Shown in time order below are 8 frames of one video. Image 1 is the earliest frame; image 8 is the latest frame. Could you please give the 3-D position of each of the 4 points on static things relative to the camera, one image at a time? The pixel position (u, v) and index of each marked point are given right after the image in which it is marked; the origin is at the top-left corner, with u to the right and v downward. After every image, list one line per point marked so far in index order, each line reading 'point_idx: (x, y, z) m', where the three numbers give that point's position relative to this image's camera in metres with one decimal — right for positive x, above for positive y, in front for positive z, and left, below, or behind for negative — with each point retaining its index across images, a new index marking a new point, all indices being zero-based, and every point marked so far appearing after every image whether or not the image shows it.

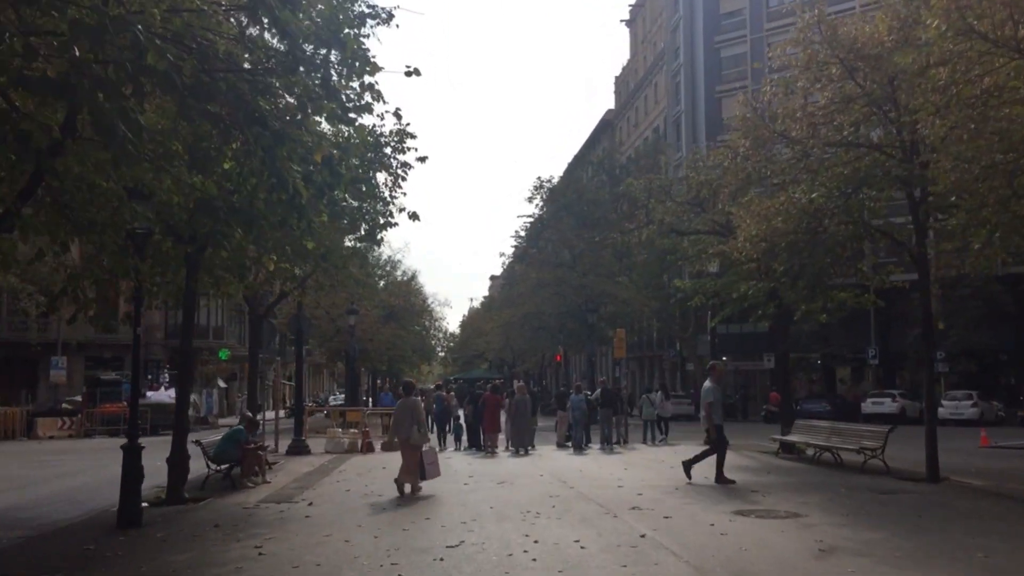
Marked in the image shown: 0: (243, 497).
0: (-5.0, -3.9, +16.8) m
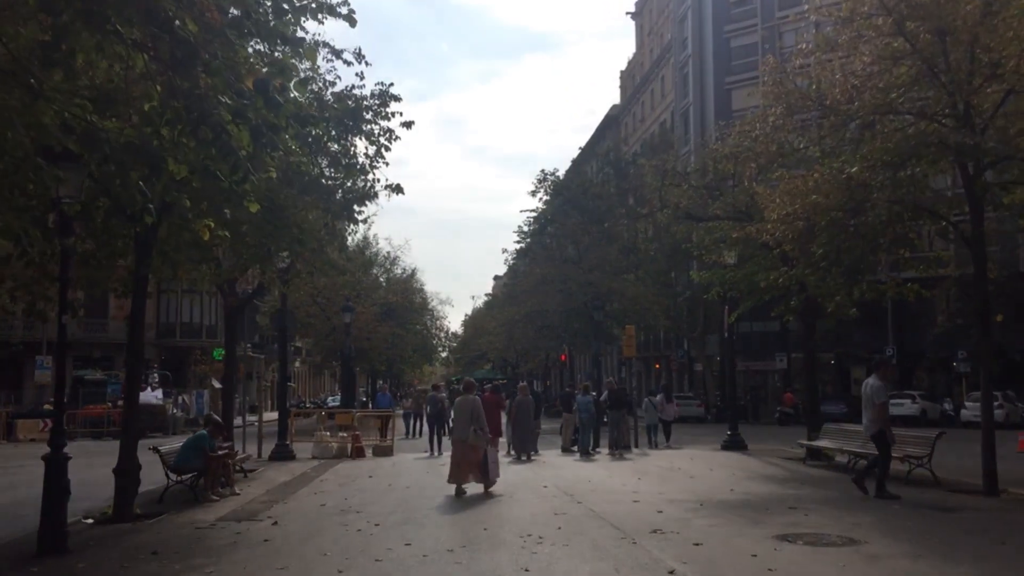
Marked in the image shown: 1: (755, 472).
0: (-5.0, -3.6, +14.7) m
1: (+5.2, -4.0, +19.7) m
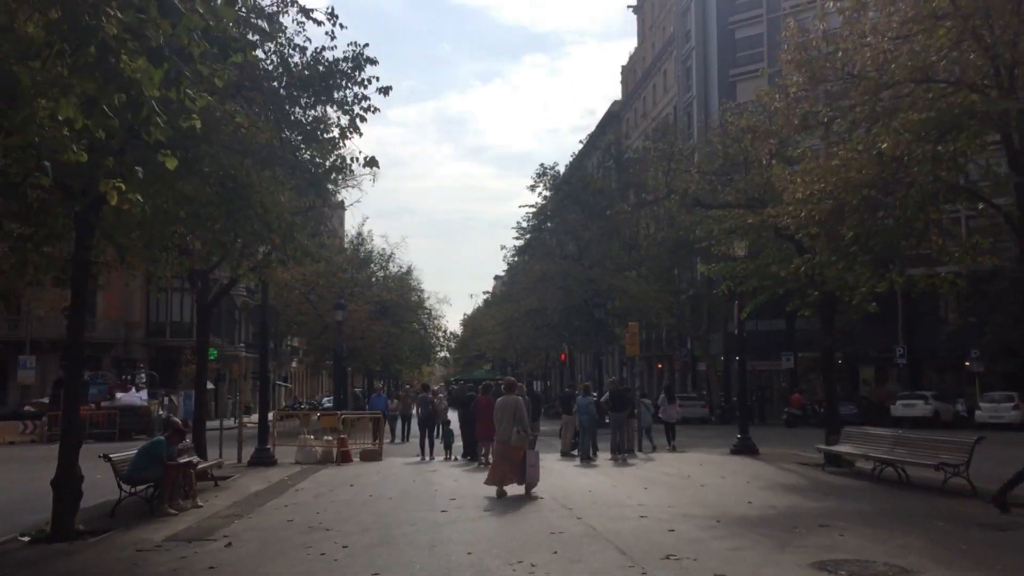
0: (-5.2, -3.5, +13.0) m
1: (+5.1, -3.8, +18.0) m
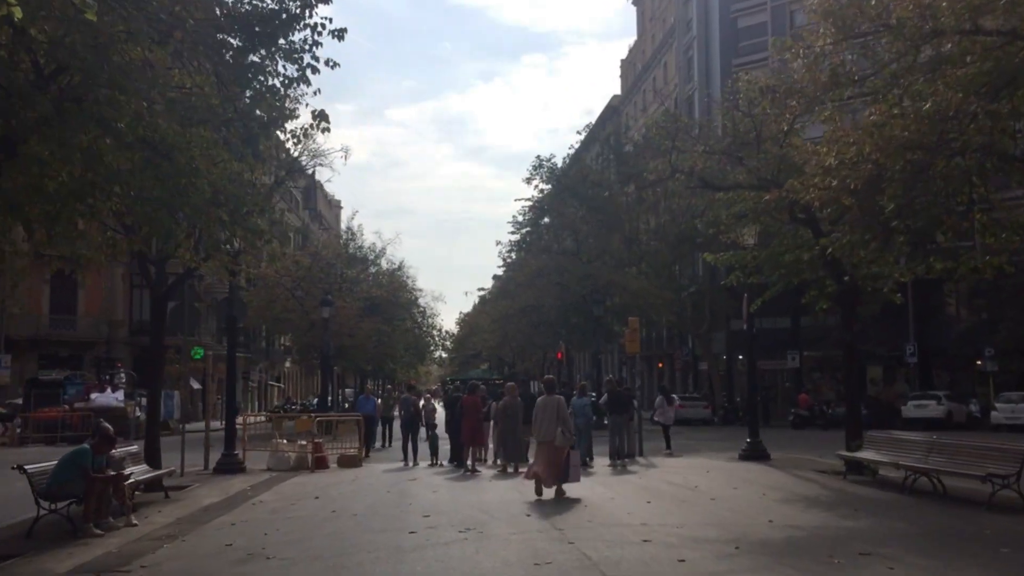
0: (-5.4, -3.2, +10.9) m
1: (+4.9, -3.6, +15.9) m
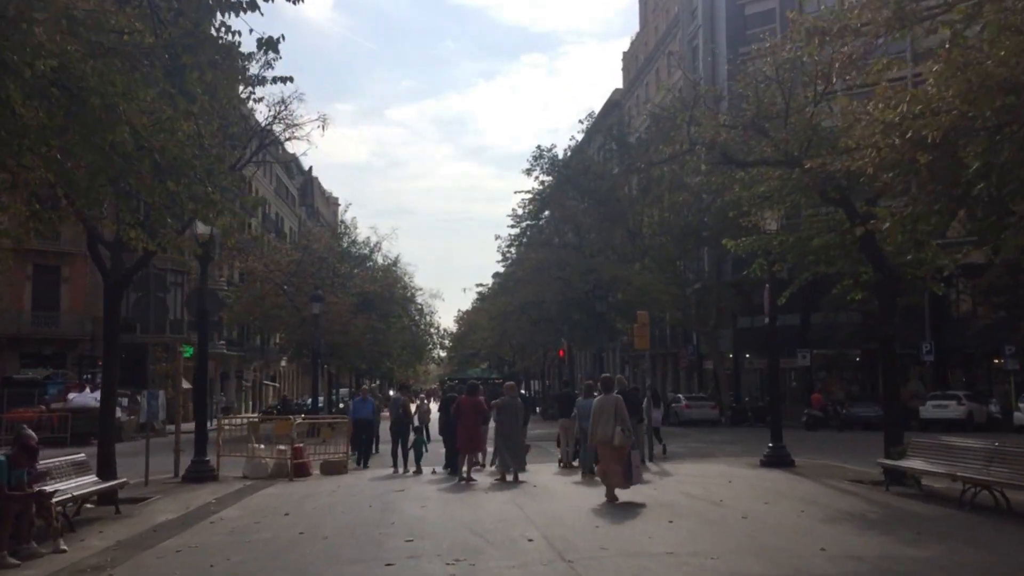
0: (-5.4, -3.0, +8.8) m
1: (+4.9, -3.4, +13.8) m
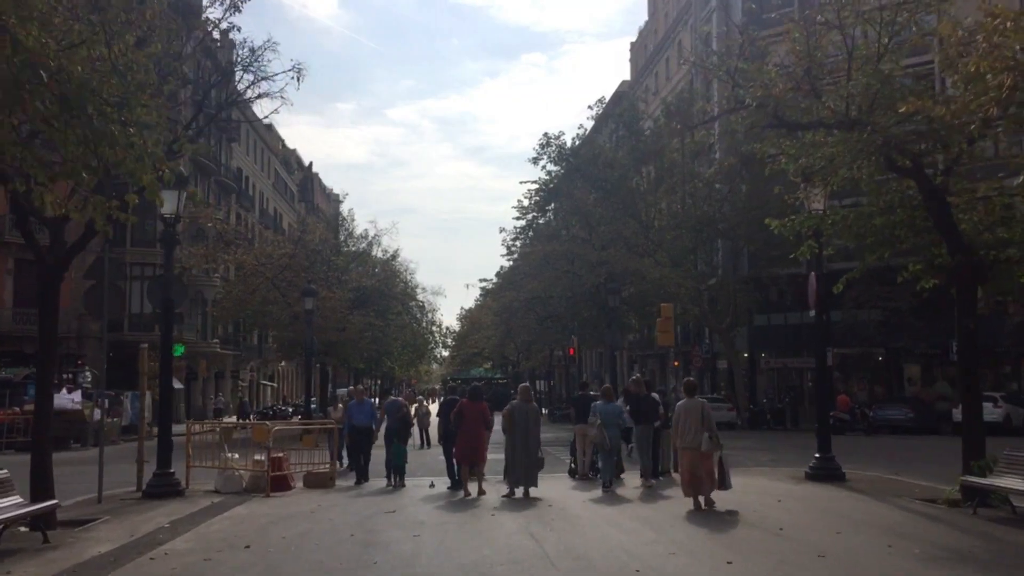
0: (-5.3, -2.8, +6.1) m
1: (+5.0, -3.1, +11.1) m
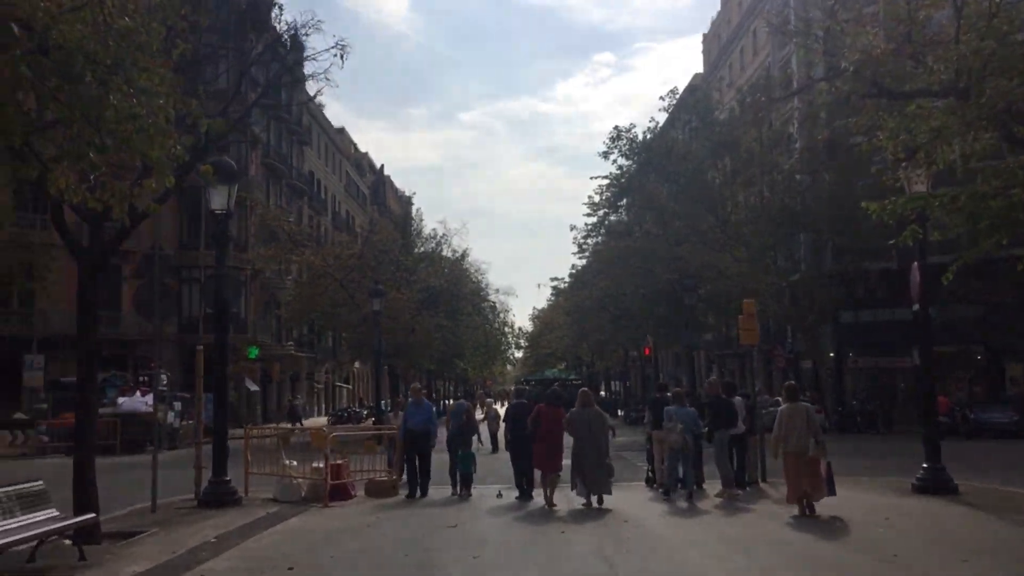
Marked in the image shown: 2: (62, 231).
0: (-4.9, -2.7, +5.3) m
1: (+5.8, -2.9, +9.4) m
2: (-6.2, +0.8, +12.6) m
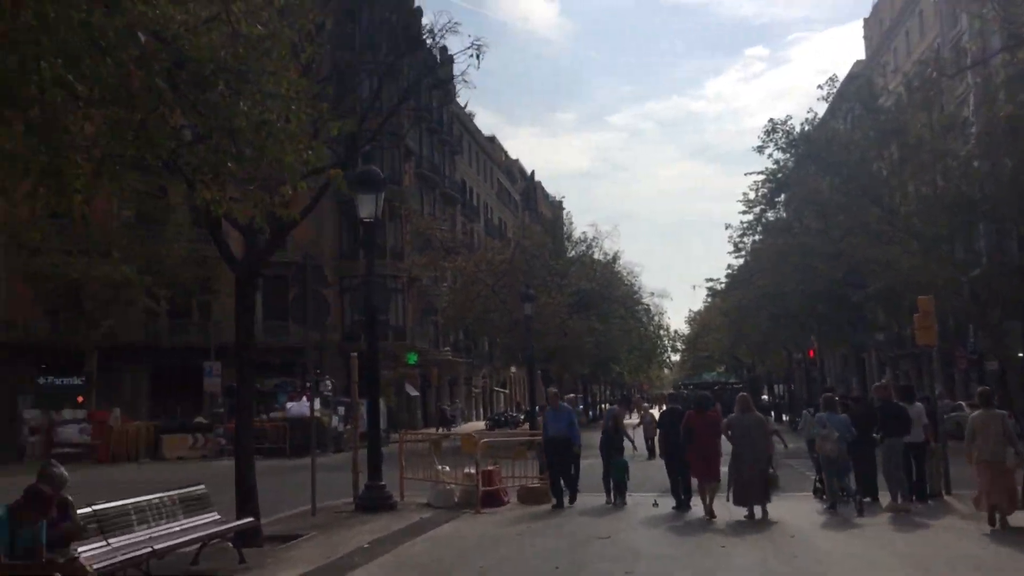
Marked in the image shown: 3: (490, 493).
0: (-4.0, -2.8, +5.6) m
1: (+7.2, -2.8, +7.8) m
2: (-4.2, +0.6, +13.0) m
3: (-0.4, -4.1, +18.3) m
